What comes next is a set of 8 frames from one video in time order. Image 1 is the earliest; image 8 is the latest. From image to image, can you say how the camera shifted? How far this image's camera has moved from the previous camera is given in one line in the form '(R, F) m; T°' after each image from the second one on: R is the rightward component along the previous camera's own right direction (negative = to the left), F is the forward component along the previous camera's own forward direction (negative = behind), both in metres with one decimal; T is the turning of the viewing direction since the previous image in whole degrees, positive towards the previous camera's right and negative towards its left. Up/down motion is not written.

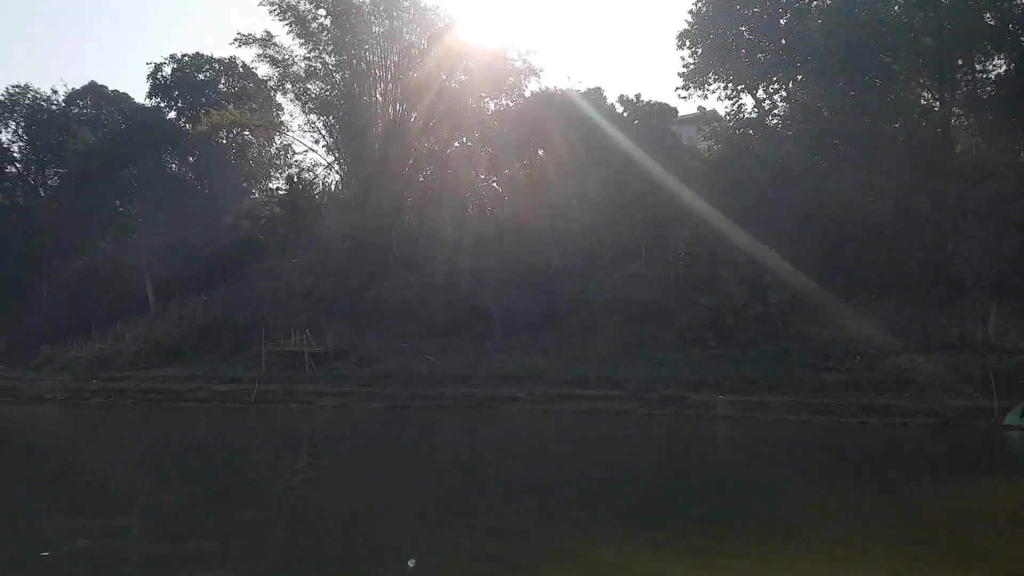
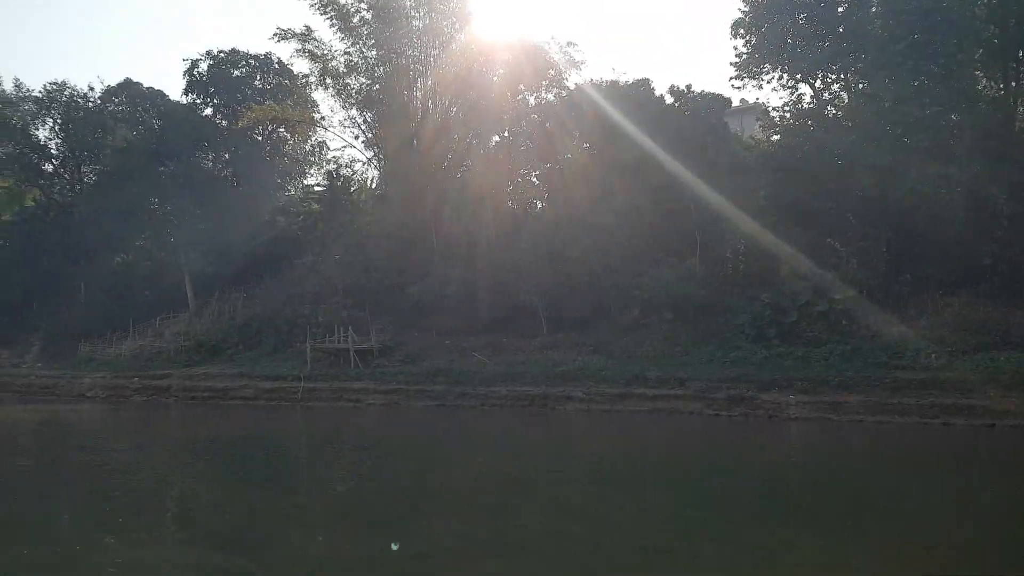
(-1.3, +0.8) m; -1°
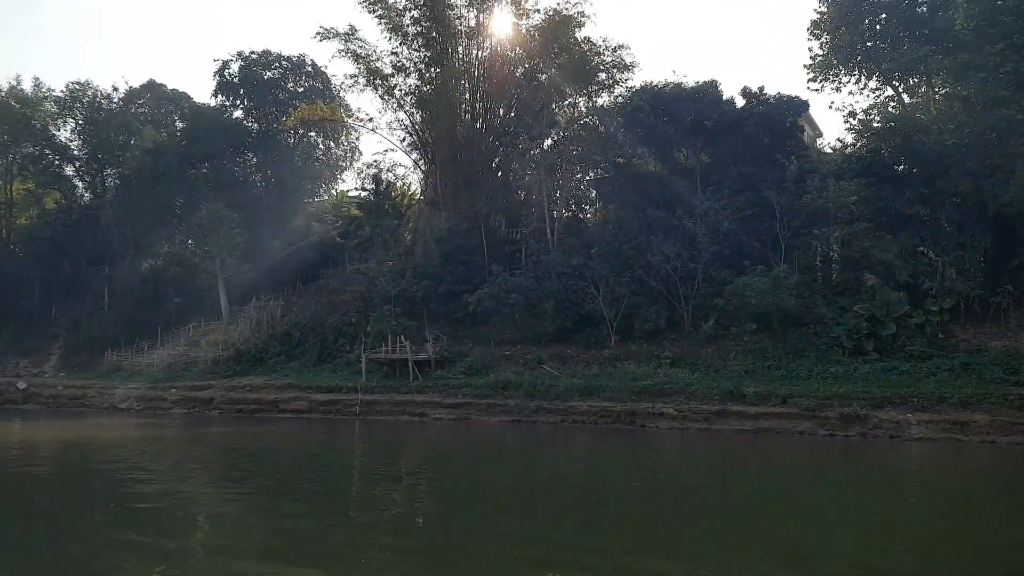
(-3.1, +1.6) m; +1°
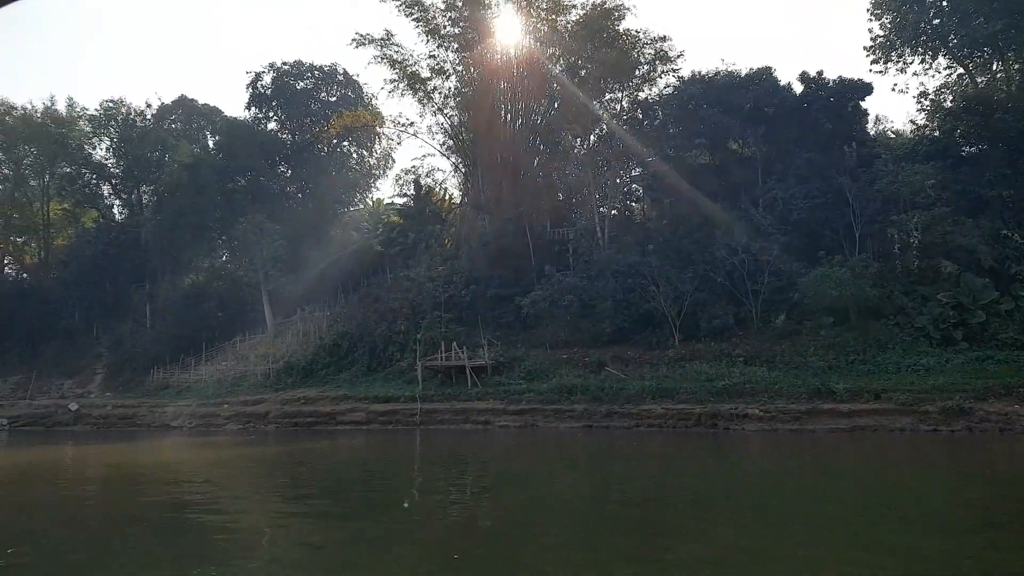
(-1.6, +0.9) m; -2°
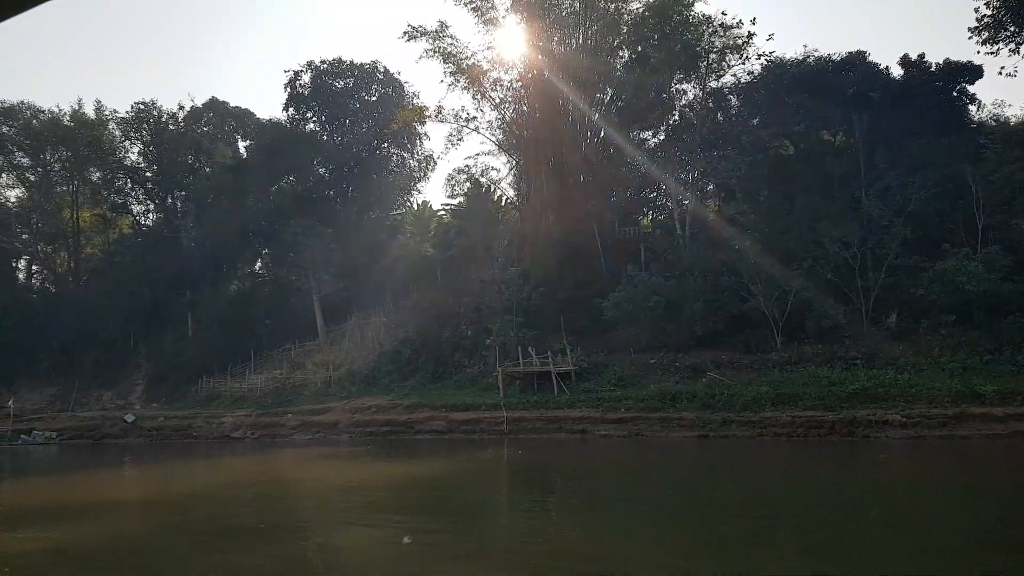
(-3.2, +1.9) m; 0°
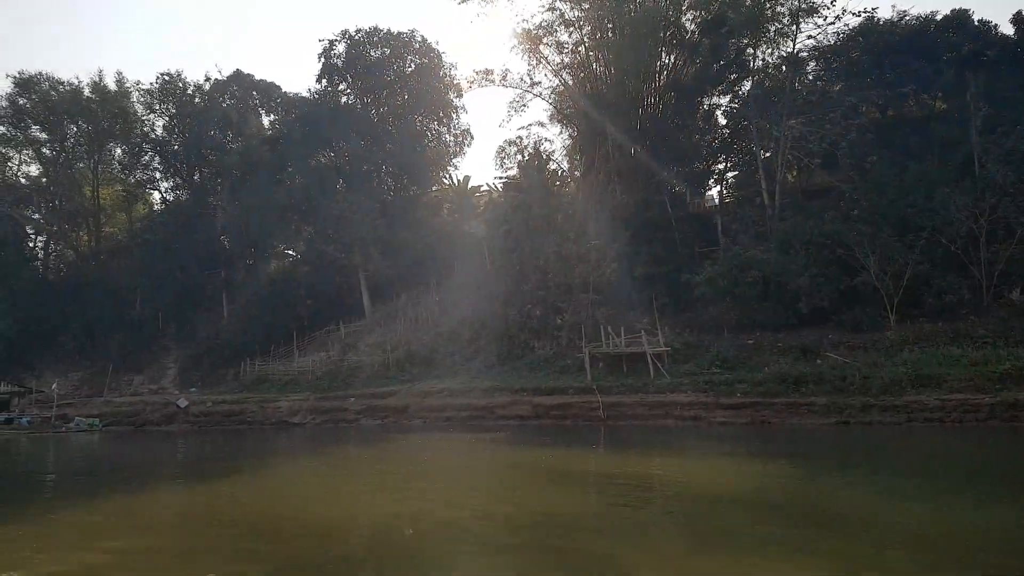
(-3.3, +2.0) m; 0°
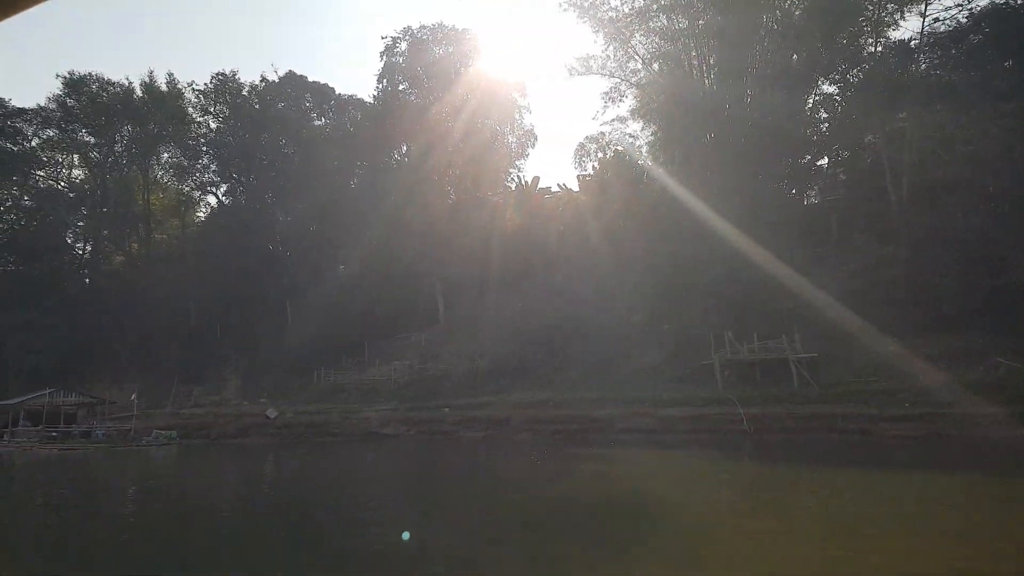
(-3.6, +2.0) m; -1°
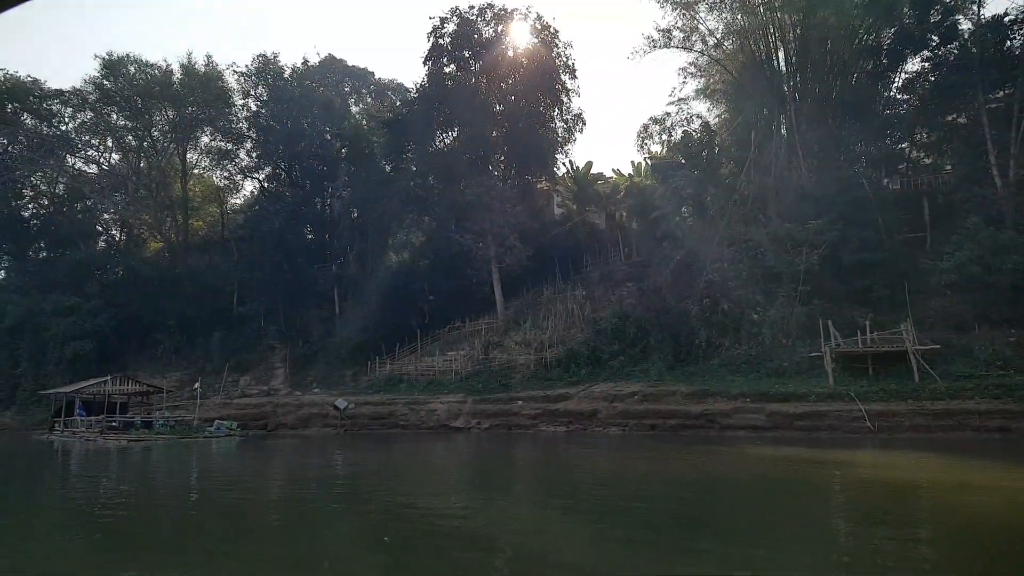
(-2.5, +1.5) m; -1°
